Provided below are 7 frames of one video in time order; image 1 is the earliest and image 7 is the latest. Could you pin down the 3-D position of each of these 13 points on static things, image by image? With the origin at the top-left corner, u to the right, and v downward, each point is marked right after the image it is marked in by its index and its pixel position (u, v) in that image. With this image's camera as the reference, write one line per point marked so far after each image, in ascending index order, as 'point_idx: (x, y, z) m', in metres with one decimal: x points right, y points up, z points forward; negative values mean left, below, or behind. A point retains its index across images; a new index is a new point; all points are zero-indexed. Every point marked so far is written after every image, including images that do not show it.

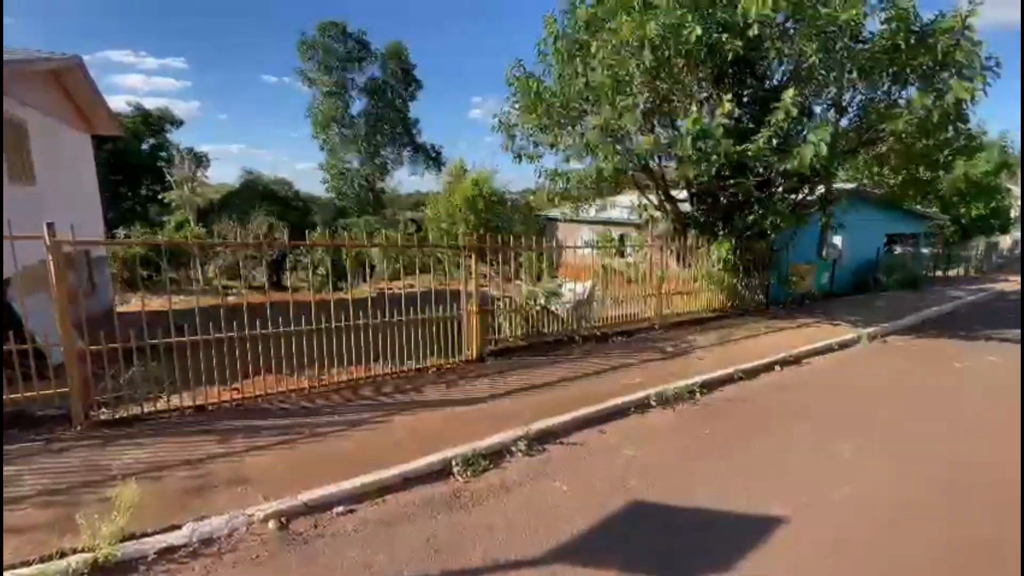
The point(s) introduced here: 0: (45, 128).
0: (-9.9, +3.4, +10.2) m
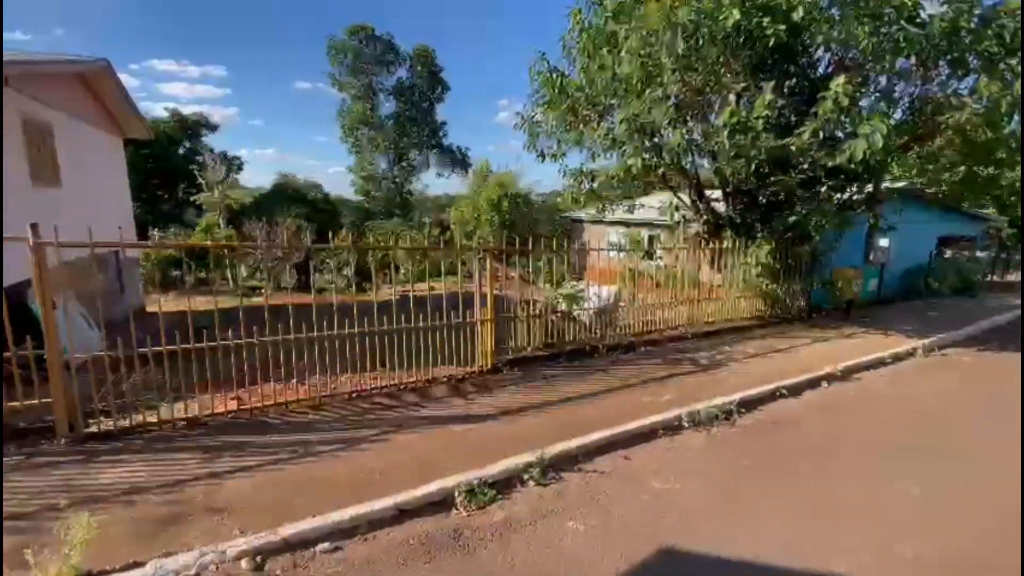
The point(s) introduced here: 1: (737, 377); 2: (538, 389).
0: (-9.4, +3.4, +10.3) m
1: (+2.9, -1.2, +6.3) m
2: (+0.3, -1.1, +5.3) m
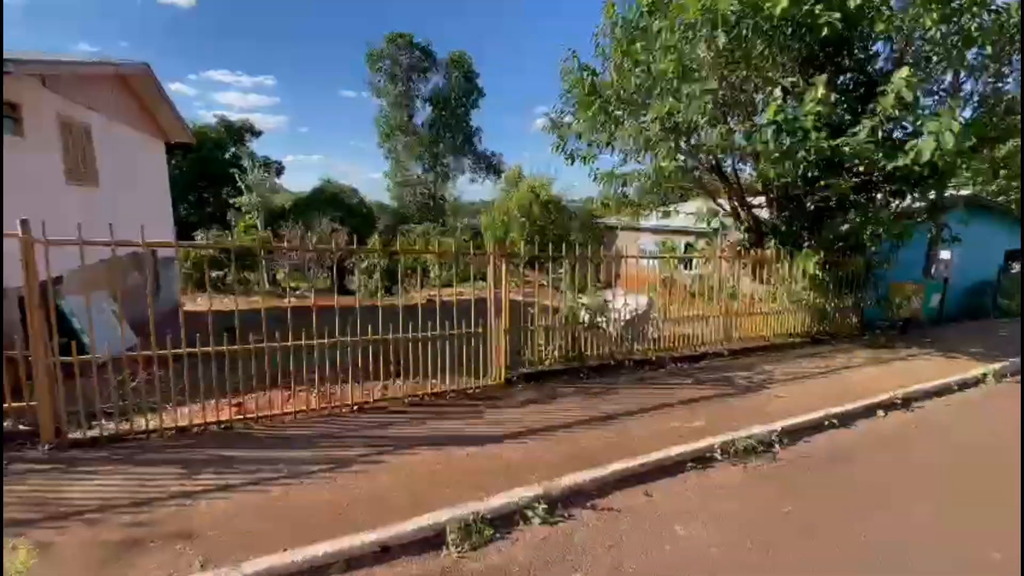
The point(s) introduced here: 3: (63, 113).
0: (-8.8, +3.4, +10.6) m
1: (+3.1, -1.3, +5.6) m
2: (+0.4, -1.2, +4.9) m
3: (-8.2, +3.2, +8.7) m
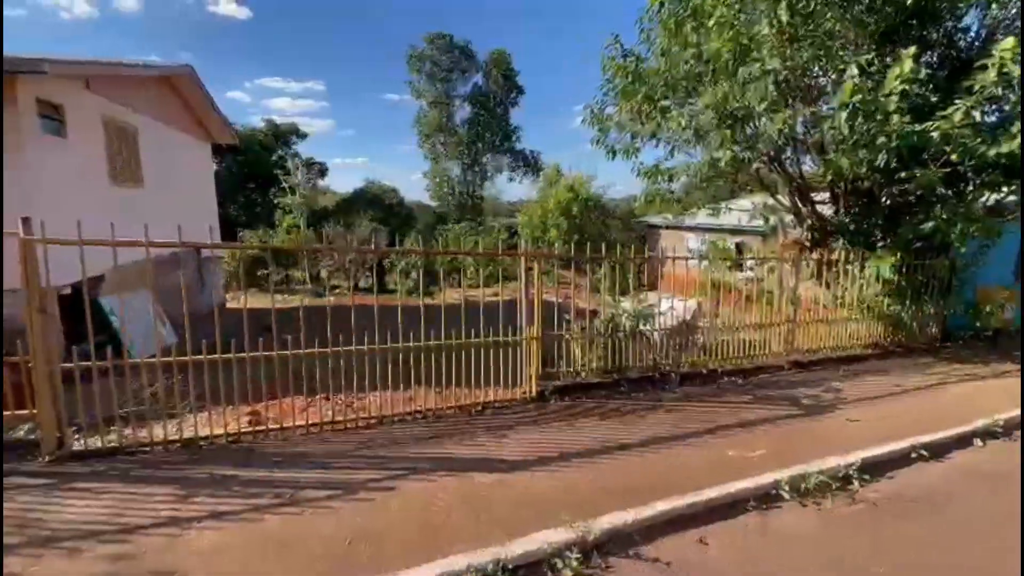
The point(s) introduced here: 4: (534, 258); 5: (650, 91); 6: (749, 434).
0: (-8.0, +3.5, +10.8) m
1: (+3.5, -1.4, +4.9) m
2: (+0.7, -1.3, +4.4) m
3: (-7.5, +3.2, +8.8) m
4: (+0.2, +0.3, +5.1) m
5: (+2.2, +3.2, +7.7) m
6: (+2.2, -1.4, +4.5) m
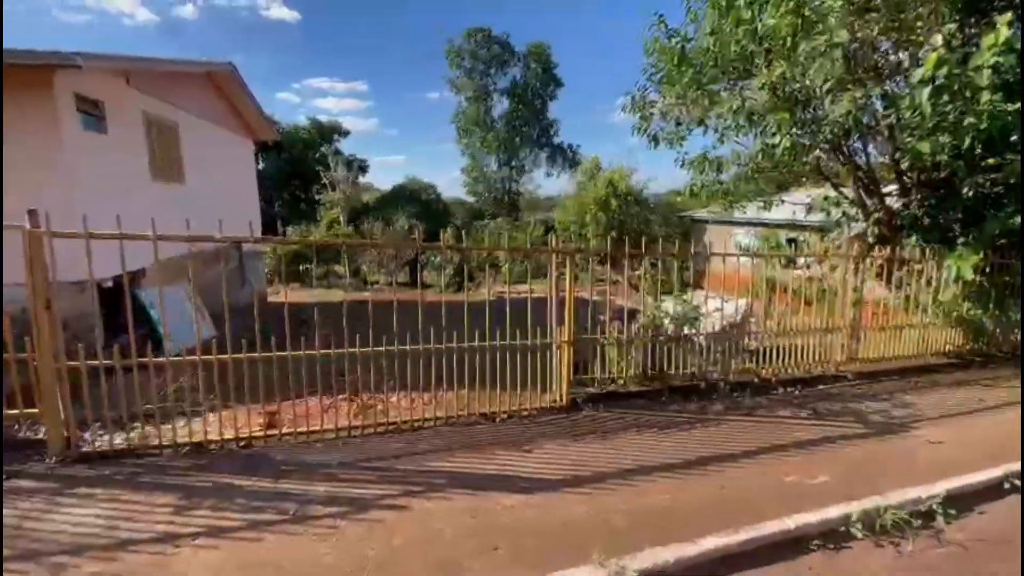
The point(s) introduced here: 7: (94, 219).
0: (-7.2, +3.6, +11.0) m
1: (+3.7, -1.4, +4.2) m
2: (+1.0, -1.3, +3.9) m
3: (-6.8, +3.3, +9.0) m
4: (+0.5, +0.3, +4.7) m
5: (+2.7, +3.2, +7.1) m
6: (+2.4, -1.4, +3.9) m
7: (-6.5, +1.1, +7.4) m
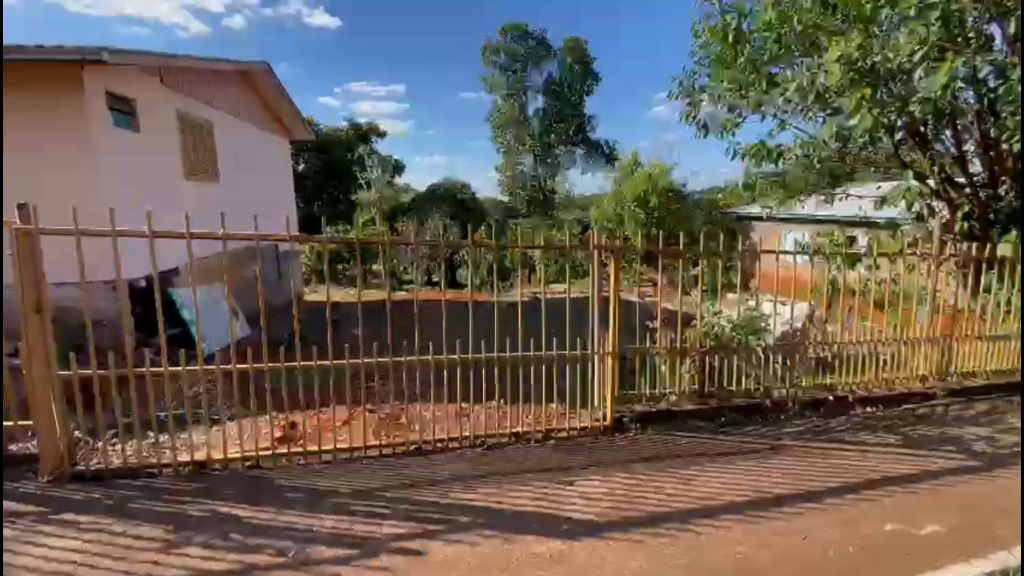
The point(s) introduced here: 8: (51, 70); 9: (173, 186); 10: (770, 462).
0: (-6.4, +3.6, +10.9) m
1: (+4.0, -1.5, +3.5) m
2: (+1.2, -1.3, +3.4) m
3: (-6.2, +3.3, +9.0) m
4: (+0.9, +0.3, +4.1) m
5: (+3.2, +3.1, +6.4) m
6: (+2.7, -1.4, +3.2) m
7: (-5.9, +1.1, +7.4) m
8: (-6.4, +3.0, +6.7) m
9: (-6.1, +1.9, +8.7) m
10: (+1.9, -1.3, +3.6) m
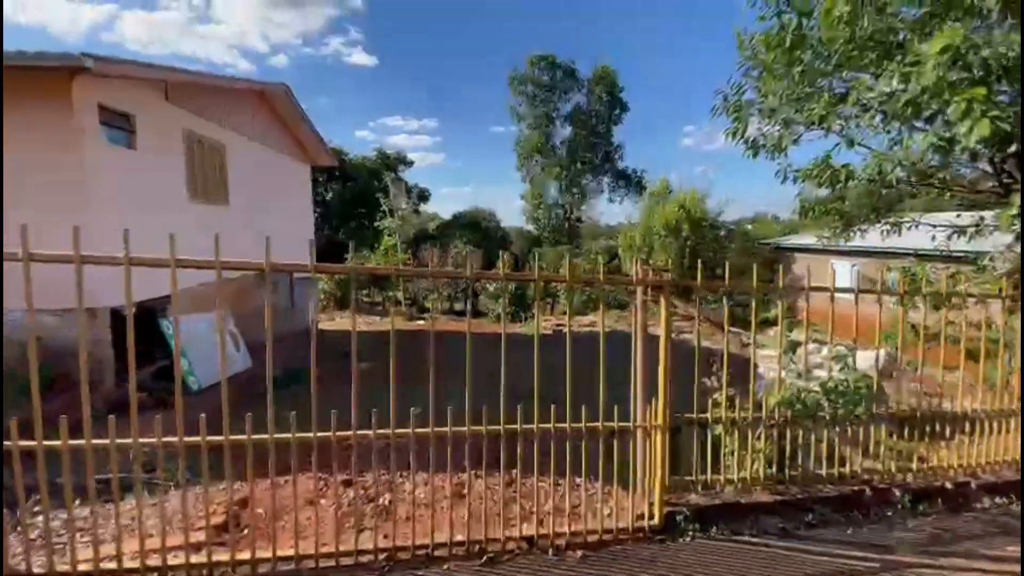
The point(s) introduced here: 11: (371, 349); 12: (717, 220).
0: (-5.9, +3.0, +10.5) m
1: (+4.1, -1.8, +2.2) m
2: (+1.2, -1.6, +2.3) m
3: (-5.8, +2.8, +8.5) m
4: (+1.0, 0.0, +3.2) m
5: (+3.5, +2.6, +5.5) m
6: (+2.7, -1.7, +2.1) m
7: (-5.6, +0.7, +6.8) m
8: (-6.1, +2.7, +6.2) m
9: (-5.8, +1.4, +8.2) m
10: (+2.0, -1.6, +2.5) m
11: (-3.3, -1.4, +11.3) m
12: (+6.8, +2.2, +15.7) m
